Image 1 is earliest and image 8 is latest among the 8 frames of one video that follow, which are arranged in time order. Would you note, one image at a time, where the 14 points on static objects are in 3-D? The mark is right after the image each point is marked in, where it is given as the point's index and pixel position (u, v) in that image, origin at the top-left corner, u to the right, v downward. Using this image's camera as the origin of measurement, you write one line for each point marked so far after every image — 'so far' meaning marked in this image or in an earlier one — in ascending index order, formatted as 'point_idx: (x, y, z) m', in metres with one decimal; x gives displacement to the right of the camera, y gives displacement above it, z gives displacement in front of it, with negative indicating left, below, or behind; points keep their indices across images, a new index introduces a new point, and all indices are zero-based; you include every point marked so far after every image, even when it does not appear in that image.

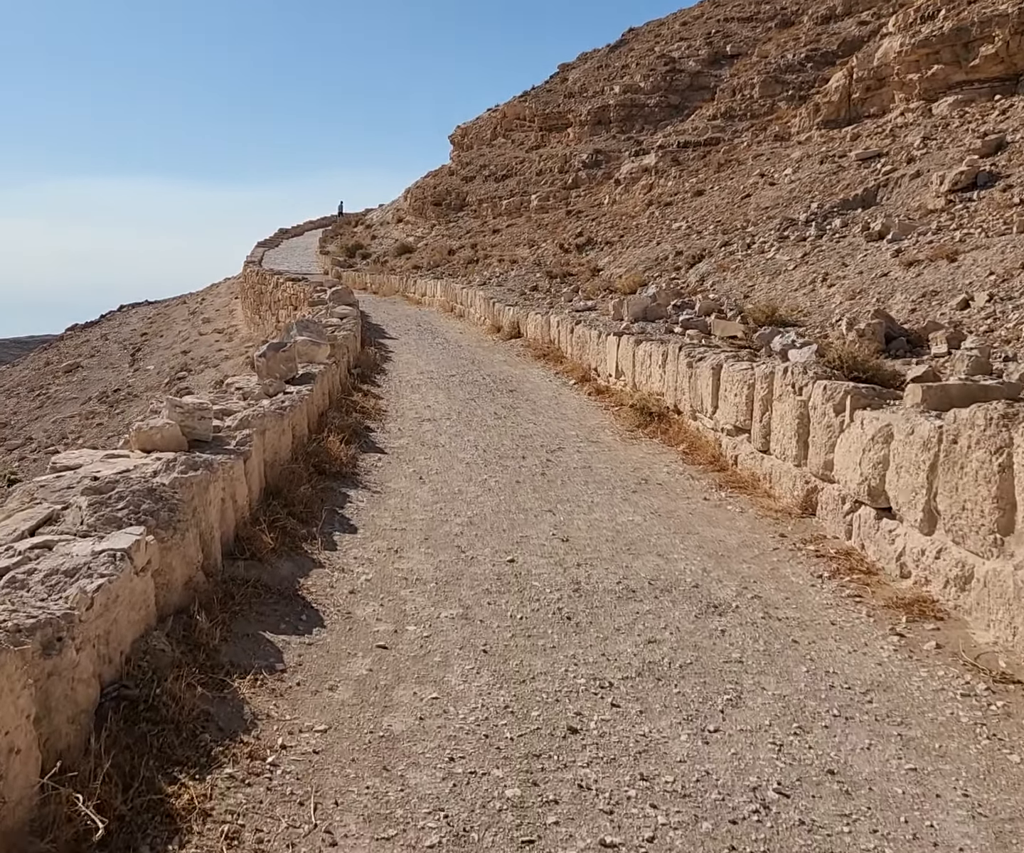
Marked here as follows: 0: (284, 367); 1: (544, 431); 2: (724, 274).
0: (-2.1, +0.5, +8.2) m
1: (+0.3, 0.0, +8.6) m
2: (+3.9, +2.8, +16.5) m
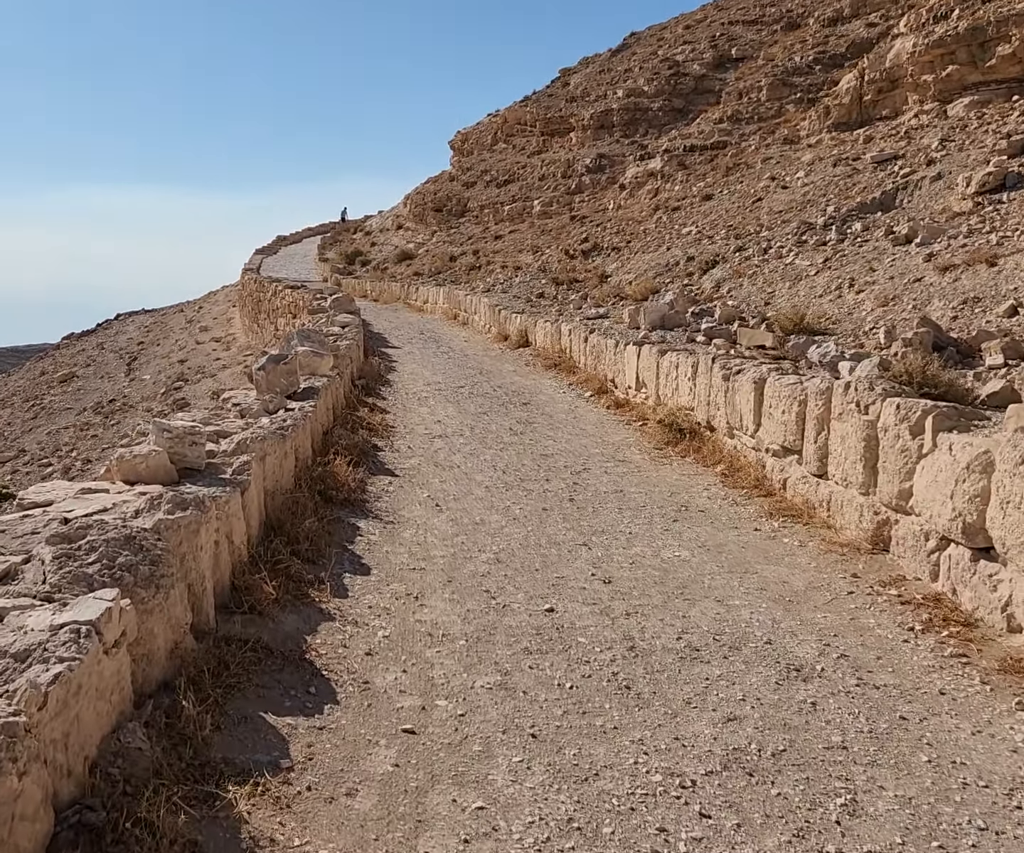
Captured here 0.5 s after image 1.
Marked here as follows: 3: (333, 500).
0: (-1.9, +0.4, +7.6) m
1: (+0.5, -0.2, +8.0) m
2: (+4.0, +2.6, +15.9) m
3: (-1.1, -0.5, +5.7) m
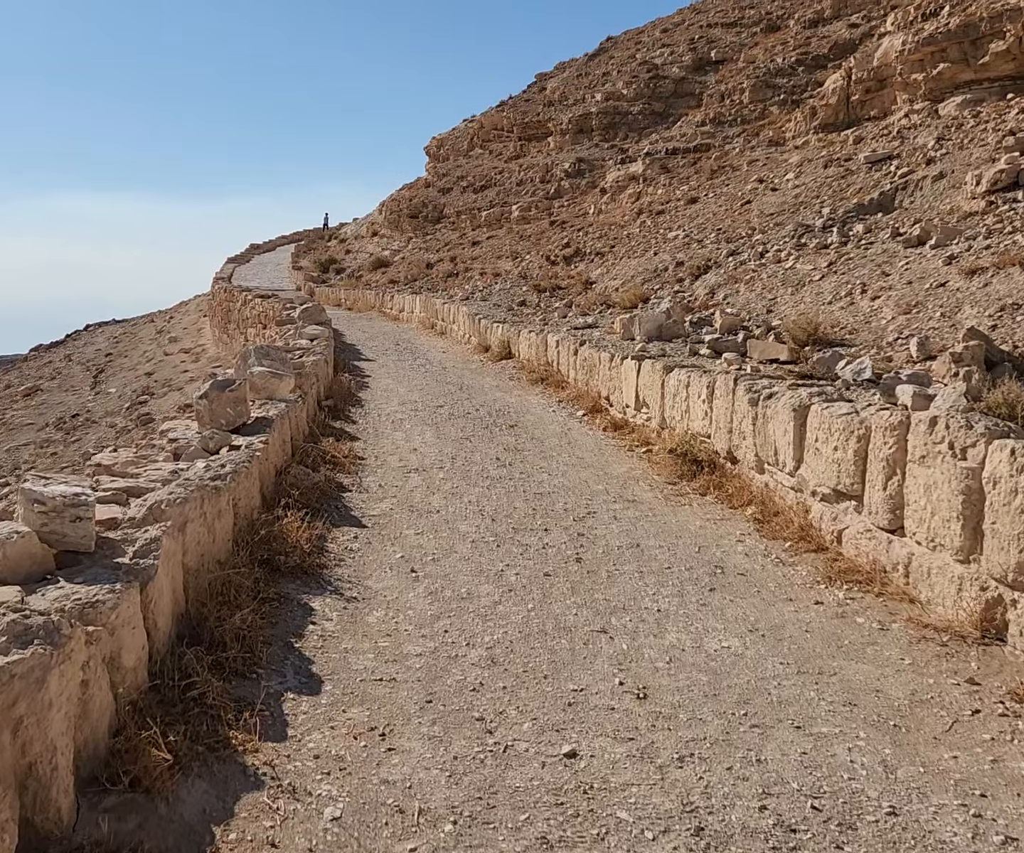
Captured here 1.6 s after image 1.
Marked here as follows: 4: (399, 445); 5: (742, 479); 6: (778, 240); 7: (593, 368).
0: (-2.0, +0.1, +6.4) m
1: (+0.4, -0.4, +6.9) m
2: (+3.7, +2.3, +14.9) m
3: (-1.2, -0.7, +4.5) m
4: (-1.1, -0.2, +8.7) m
5: (+1.6, -0.4, +6.2) m
6: (+5.0, +3.5, +16.8) m
7: (+1.0, +0.7, +11.2) m
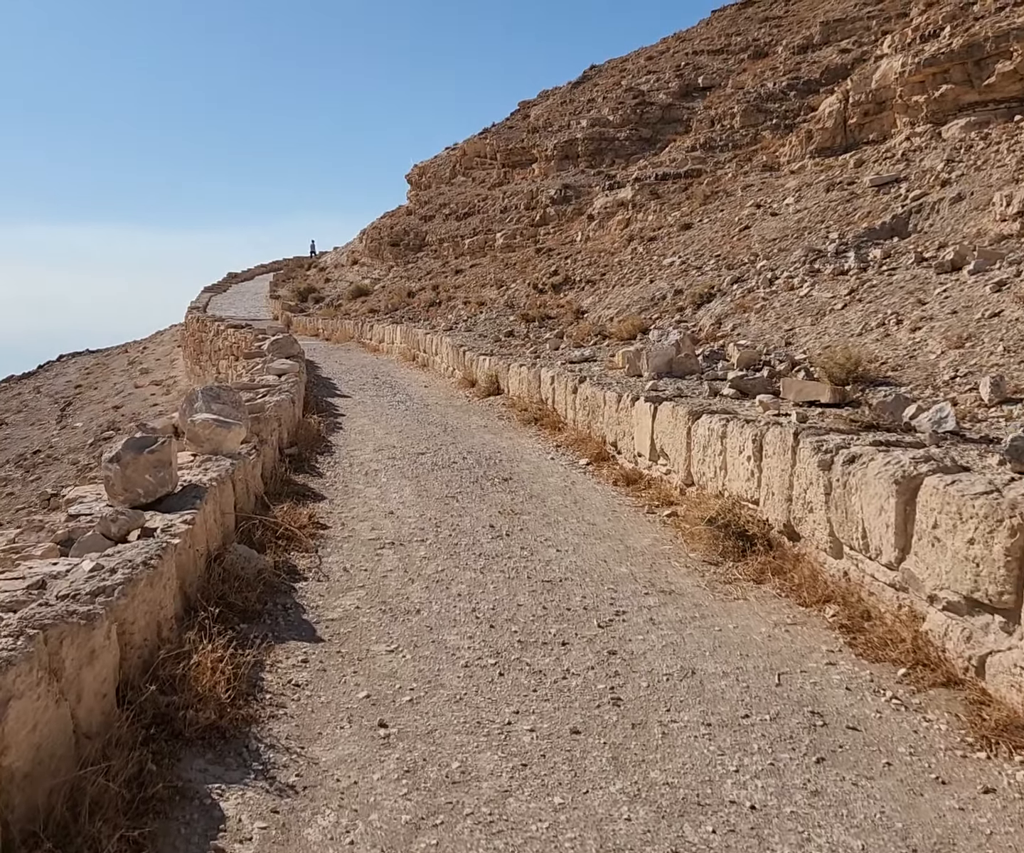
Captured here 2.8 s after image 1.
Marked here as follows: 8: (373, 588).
0: (-2.0, -0.3, +5.0) m
1: (+0.4, -0.8, +5.4) m
2: (+3.5, +1.7, +13.6) m
3: (-1.1, -1.1, +3.1) m
4: (-1.1, -0.6, +7.2) m
5: (+1.6, -0.7, +4.8) m
6: (+4.8, +2.8, +15.6) m
7: (+0.9, +0.2, +9.8) m
8: (-0.8, -0.9, +5.0) m
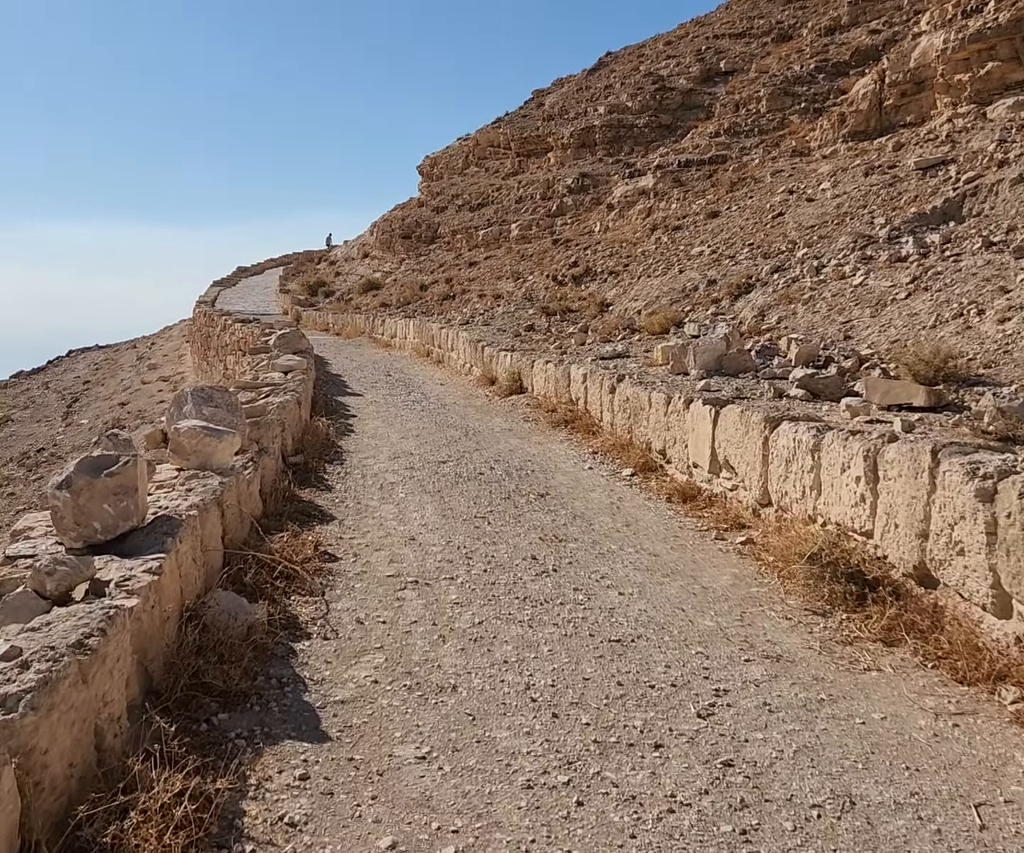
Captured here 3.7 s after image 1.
0: (-1.7, -0.4, +3.9) m
1: (+0.7, -0.9, +4.3) m
2: (+3.9, +1.6, +12.5) m
3: (-0.9, -1.1, +2.0) m
4: (-0.8, -0.7, +6.1) m
5: (+1.9, -0.8, +3.7) m
6: (+5.1, +2.8, +14.4) m
7: (+1.2, +0.2, +8.7) m
8: (-0.5, -1.0, +3.9) m
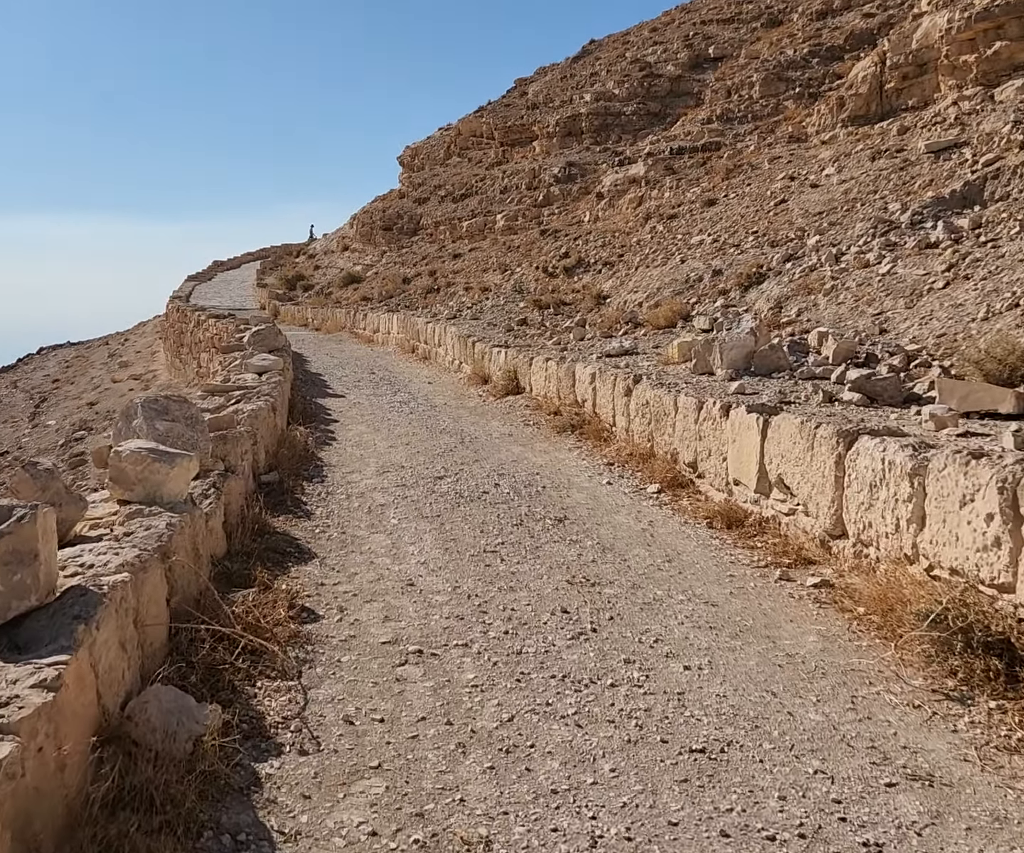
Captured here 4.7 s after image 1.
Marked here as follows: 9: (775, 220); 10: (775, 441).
0: (-1.6, -0.5, +2.8) m
1: (+0.8, -1.0, +3.3) m
2: (+3.9, +1.6, +11.5) m
3: (-0.7, -1.3, +0.9) m
4: (-0.7, -0.8, +5.1) m
5: (+2.0, -0.9, +2.7) m
6: (+5.0, +2.8, +13.5) m
7: (+1.3, +0.1, +7.7) m
8: (-0.4, -1.1, +2.8) m
9: (+5.3, +4.2, +18.0) m
10: (+1.6, -0.1, +5.6) m
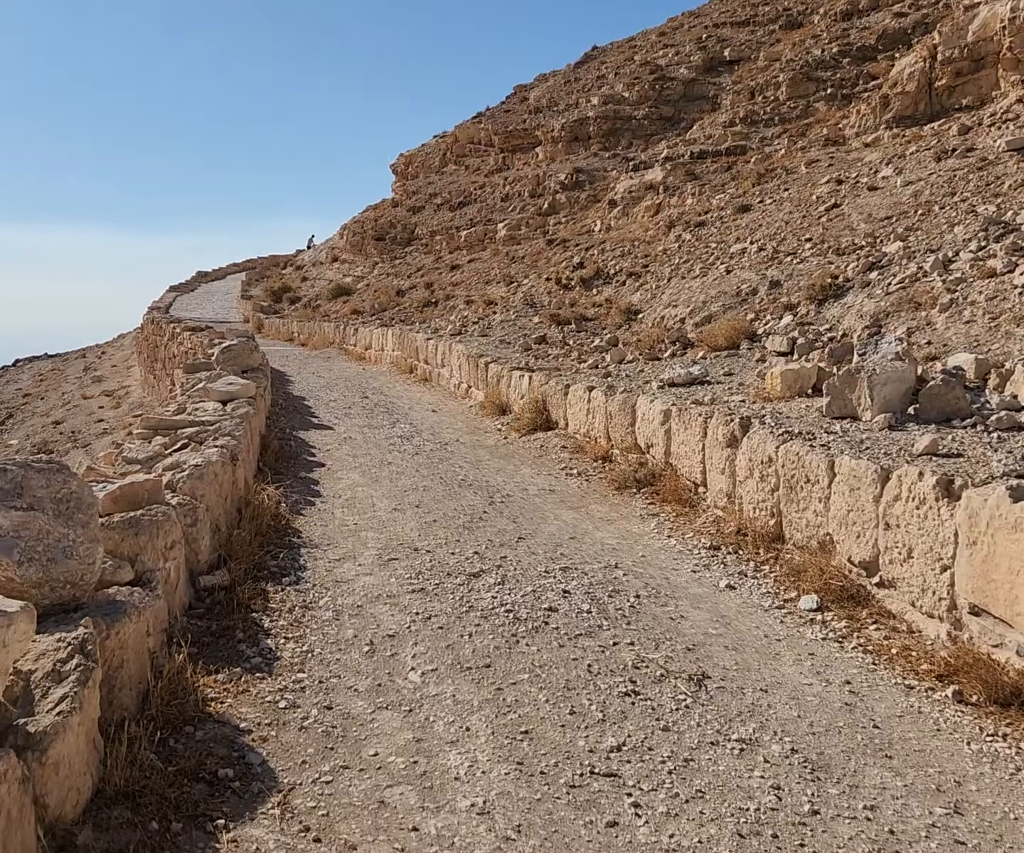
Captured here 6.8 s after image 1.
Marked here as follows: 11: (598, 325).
0: (-1.1, -0.8, +0.2) m
1: (+1.3, -1.3, +0.8) m
2: (+4.2, +1.1, +9.0) m
3: (-0.2, -1.5, -1.6) m
4: (-0.3, -1.2, +2.5) m
5: (+2.5, -1.2, +0.2) m
6: (+5.4, +2.2, +11.1) m
7: (+1.7, -0.3, +5.2) m
8: (+0.1, -1.4, +0.3) m
9: (+5.5, +3.5, +15.6) m
10: (+2.1, -0.5, +3.1) m
11: (+1.5, +1.7, +15.3) m
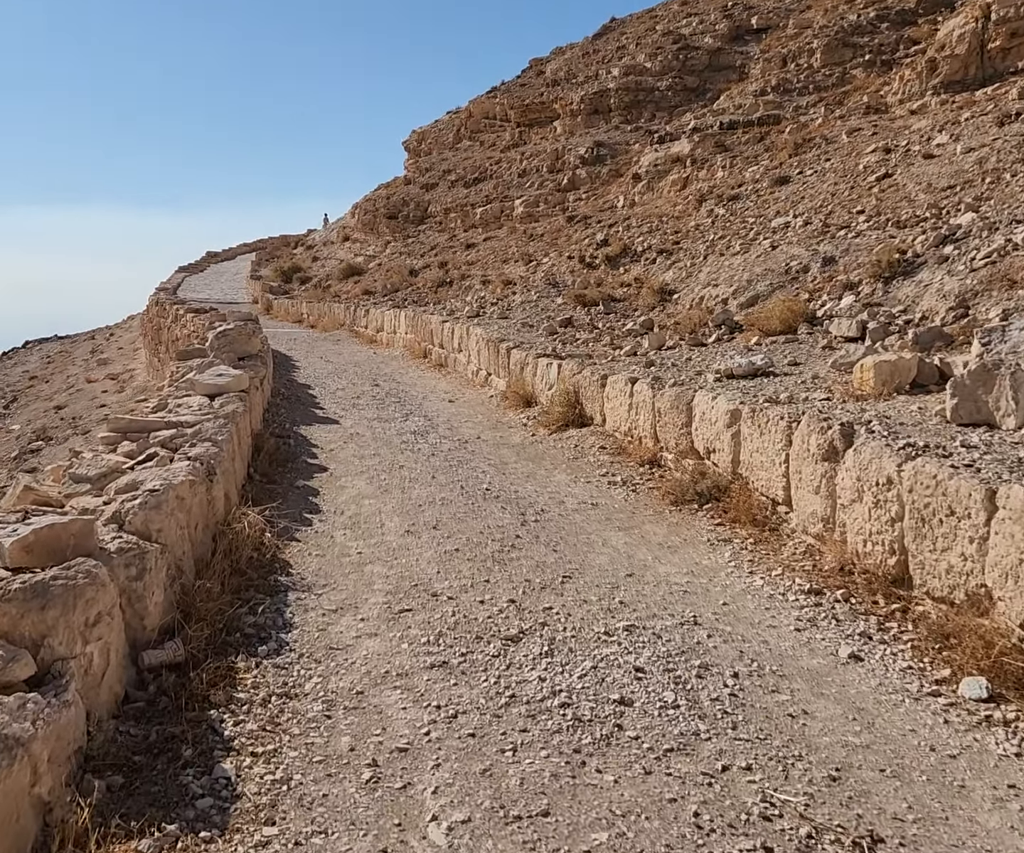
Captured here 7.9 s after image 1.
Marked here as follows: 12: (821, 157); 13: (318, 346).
0: (-1.0, -0.9, -1.0) m
1: (+1.4, -1.5, -0.4) m
2: (+4.5, +1.1, +7.7) m
3: (-0.1, -1.8, -2.8) m
4: (-0.1, -1.3, +1.3) m
5: (+2.6, -1.4, -1.0) m
6: (+5.7, +2.3, +9.7) m
7: (+1.9, -0.4, +3.9) m
8: (+0.2, -1.6, -0.9) m
9: (+5.9, +3.7, +14.2) m
10: (+2.3, -0.6, +1.9) m
11: (+1.8, +1.9, +14.0) m
12: (+6.6, +5.7, +19.1) m
13: (-3.8, +1.5, +17.4) m
